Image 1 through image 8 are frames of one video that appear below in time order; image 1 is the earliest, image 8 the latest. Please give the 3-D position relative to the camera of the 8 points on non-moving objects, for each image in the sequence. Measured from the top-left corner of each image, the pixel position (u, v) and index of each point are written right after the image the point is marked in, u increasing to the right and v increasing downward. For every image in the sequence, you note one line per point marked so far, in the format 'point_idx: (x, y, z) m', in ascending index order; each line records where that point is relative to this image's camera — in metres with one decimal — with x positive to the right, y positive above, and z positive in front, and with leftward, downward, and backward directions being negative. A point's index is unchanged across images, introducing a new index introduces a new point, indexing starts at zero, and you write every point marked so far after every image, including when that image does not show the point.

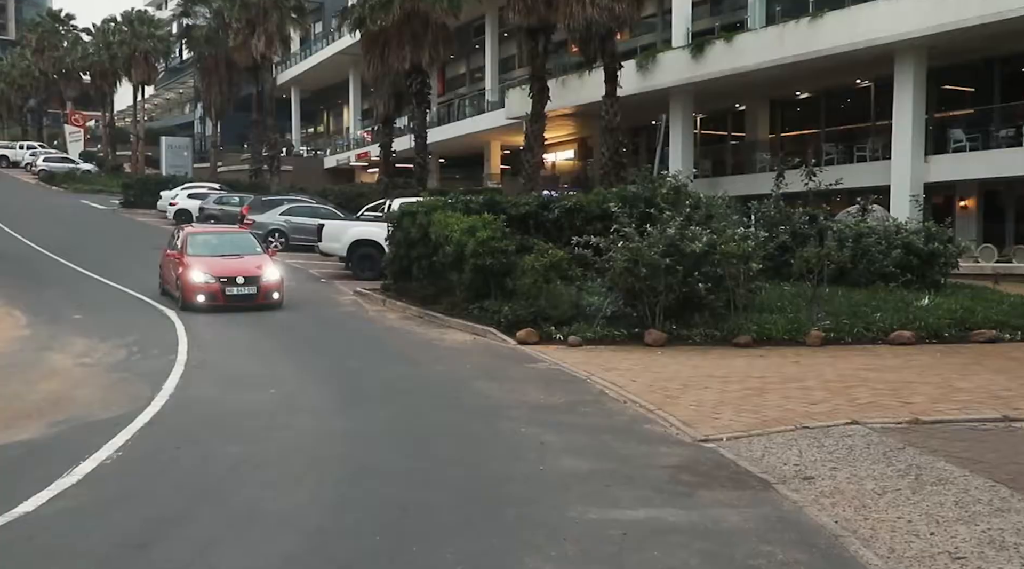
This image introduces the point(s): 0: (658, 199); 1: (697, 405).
0: (+2.6, +1.6, +18.0) m
1: (+1.7, -1.1, +9.2) m
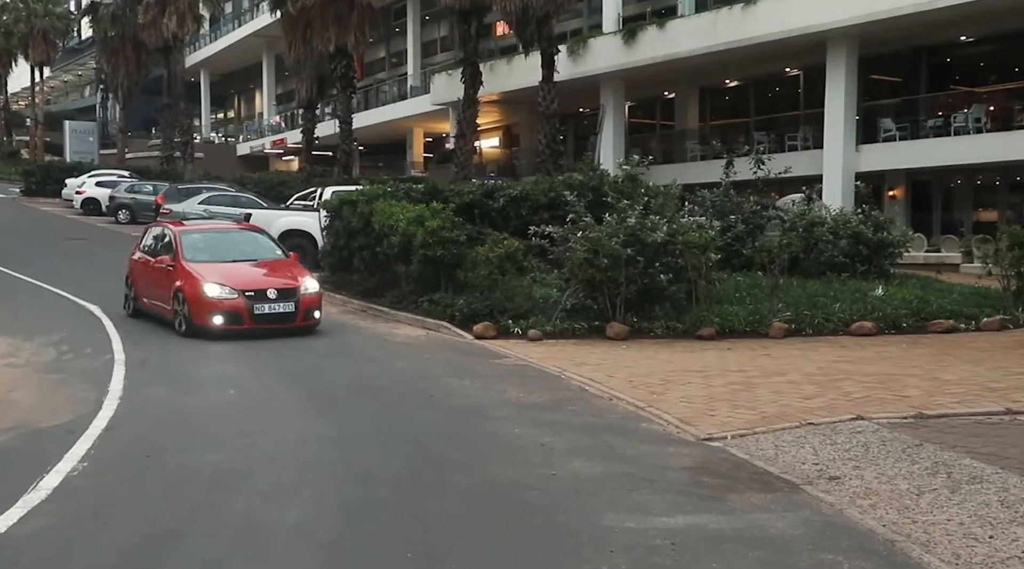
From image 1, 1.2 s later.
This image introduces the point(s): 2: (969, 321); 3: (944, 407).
0: (+1.7, +1.7, +17.8) m
1: (+1.6, -1.0, +9.0) m
2: (+6.4, -0.5, +14.1) m
3: (+3.3, -0.9, +7.9) m
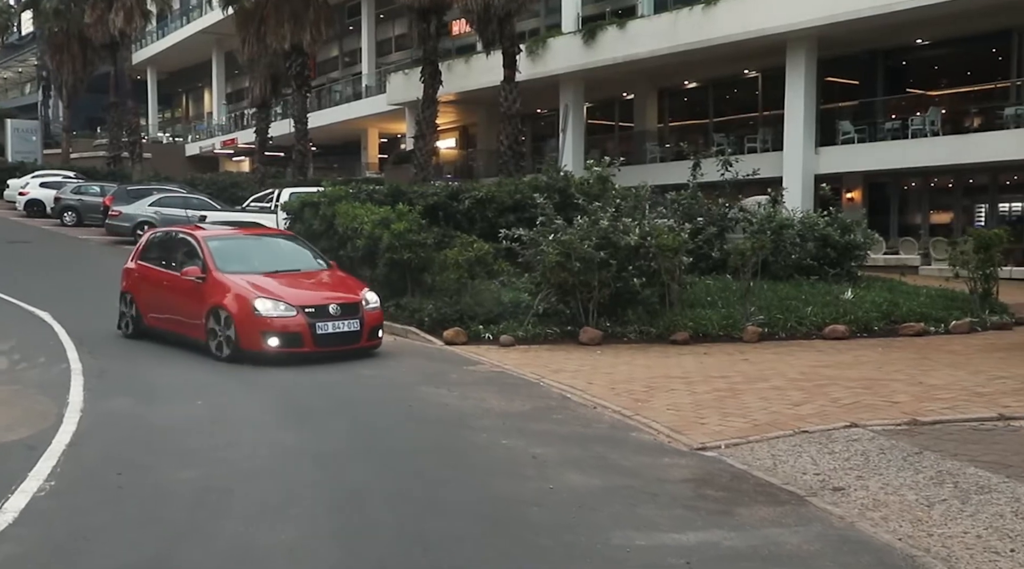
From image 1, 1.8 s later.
0: (+1.1, +1.7, +17.6) m
1: (+1.4, -1.1, +8.9) m
2: (+6.0, -0.6, +14.2) m
3: (+3.3, -1.0, +7.8) m
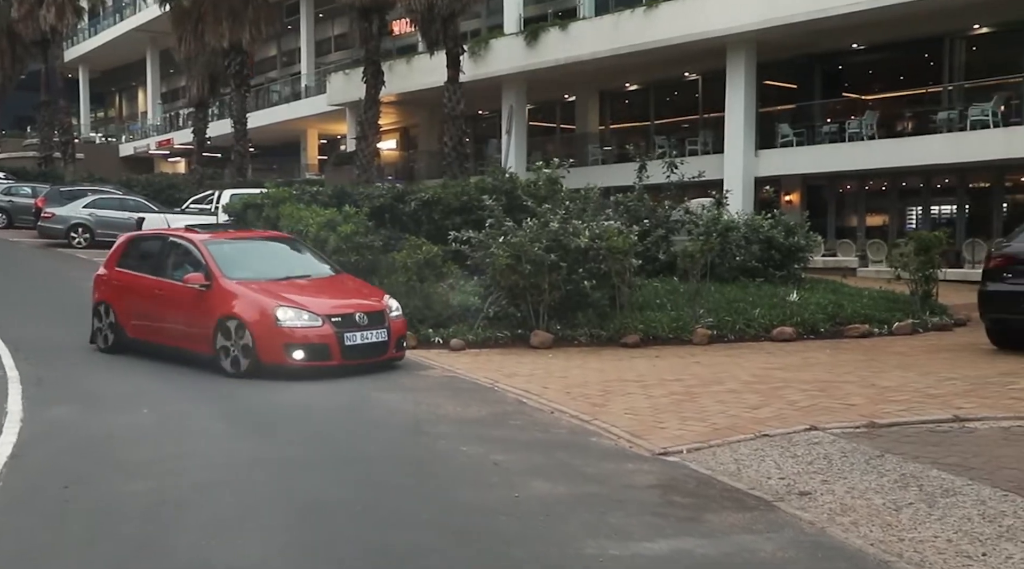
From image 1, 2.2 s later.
0: (+0.2, +1.6, +17.6) m
1: (+1.1, -1.1, +8.8) m
2: (+5.3, -0.6, +14.5) m
3: (+3.0, -1.0, +7.9) m
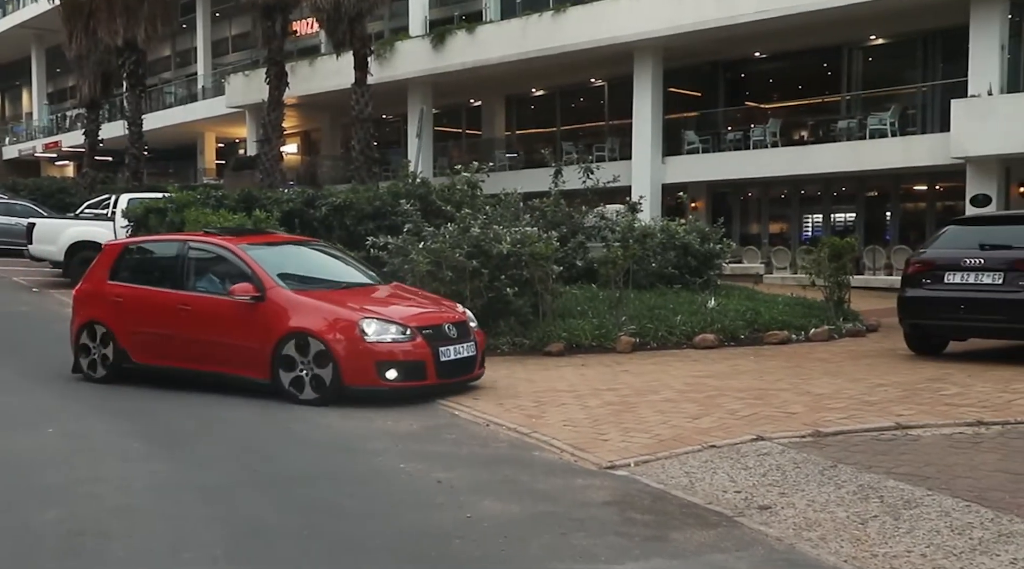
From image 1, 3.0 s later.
0: (-1.2, +1.5, +17.2) m
1: (+0.5, -1.2, +8.6) m
2: (+4.1, -0.7, +14.6) m
3: (+2.5, -1.1, +7.9) m
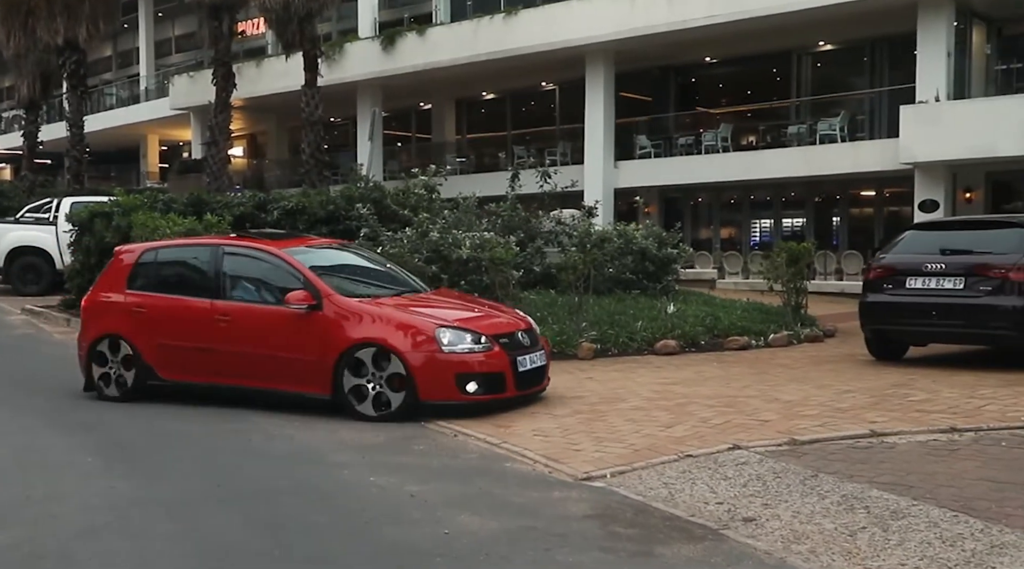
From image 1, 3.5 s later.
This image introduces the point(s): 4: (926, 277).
0: (-2.0, +1.4, +16.9) m
1: (+0.3, -1.2, +8.4) m
2: (+3.5, -0.7, +14.6) m
3: (+2.3, -1.1, +7.8) m
4: (+4.6, +0.1, +11.4) m
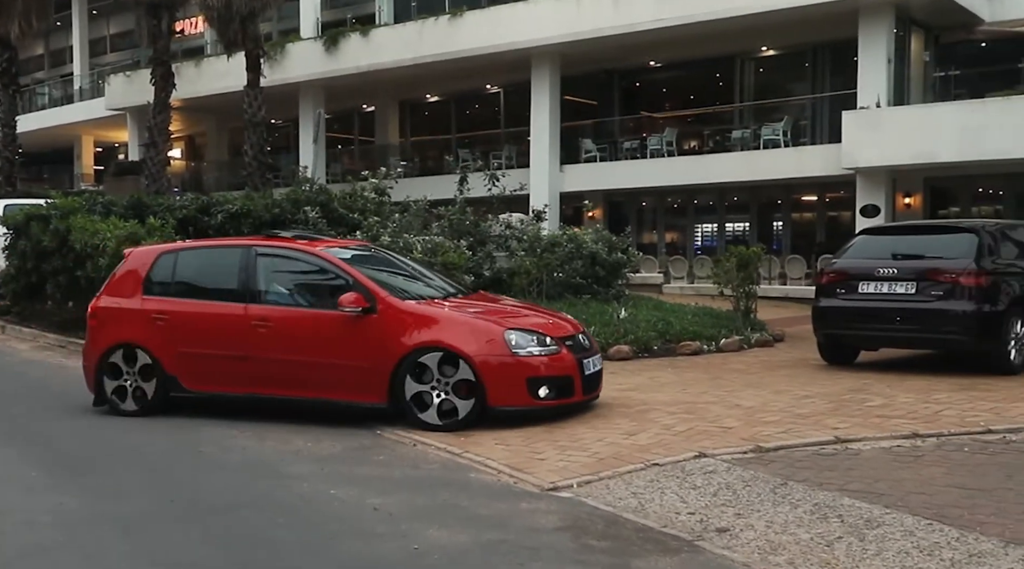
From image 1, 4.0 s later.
0: (-2.8, +1.3, +16.6) m
1: (-0.1, -1.3, +8.3) m
2: (+2.9, -0.8, +14.7) m
3: (+2.0, -1.2, +7.8) m
4: (+4.1, 0.0, +11.5) m
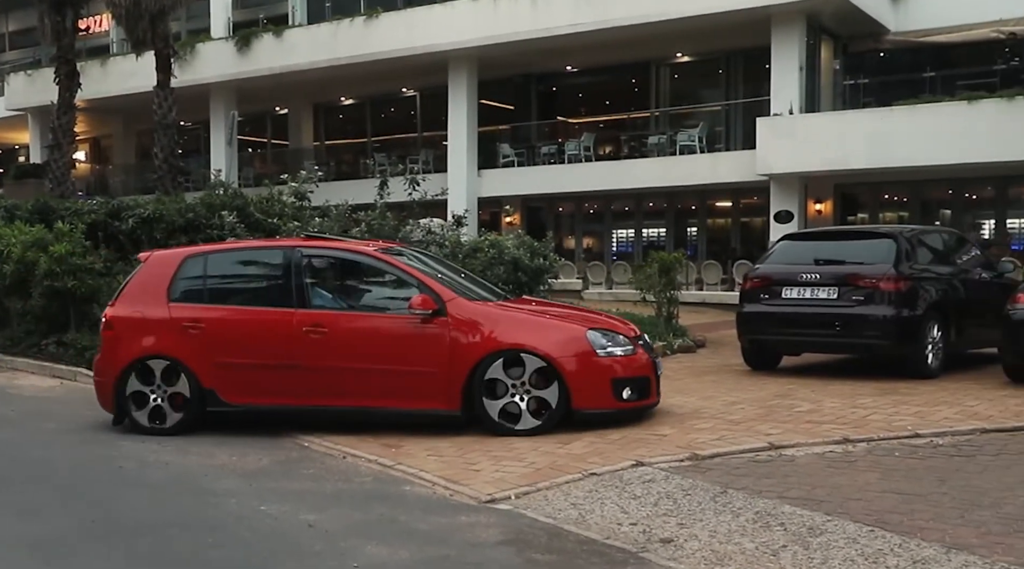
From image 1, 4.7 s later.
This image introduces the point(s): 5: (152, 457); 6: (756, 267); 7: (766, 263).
0: (-4.0, +1.2, +16.2) m
1: (-0.6, -1.4, +8.1) m
2: (+1.8, -0.9, +14.7) m
3: (+1.5, -1.2, +7.8) m
4: (+3.3, 0.0, +11.7) m
5: (-2.9, -1.4, +8.1) m
6: (+2.9, +0.2, +12.3) m
7: (+3.0, +0.2, +12.2) m
